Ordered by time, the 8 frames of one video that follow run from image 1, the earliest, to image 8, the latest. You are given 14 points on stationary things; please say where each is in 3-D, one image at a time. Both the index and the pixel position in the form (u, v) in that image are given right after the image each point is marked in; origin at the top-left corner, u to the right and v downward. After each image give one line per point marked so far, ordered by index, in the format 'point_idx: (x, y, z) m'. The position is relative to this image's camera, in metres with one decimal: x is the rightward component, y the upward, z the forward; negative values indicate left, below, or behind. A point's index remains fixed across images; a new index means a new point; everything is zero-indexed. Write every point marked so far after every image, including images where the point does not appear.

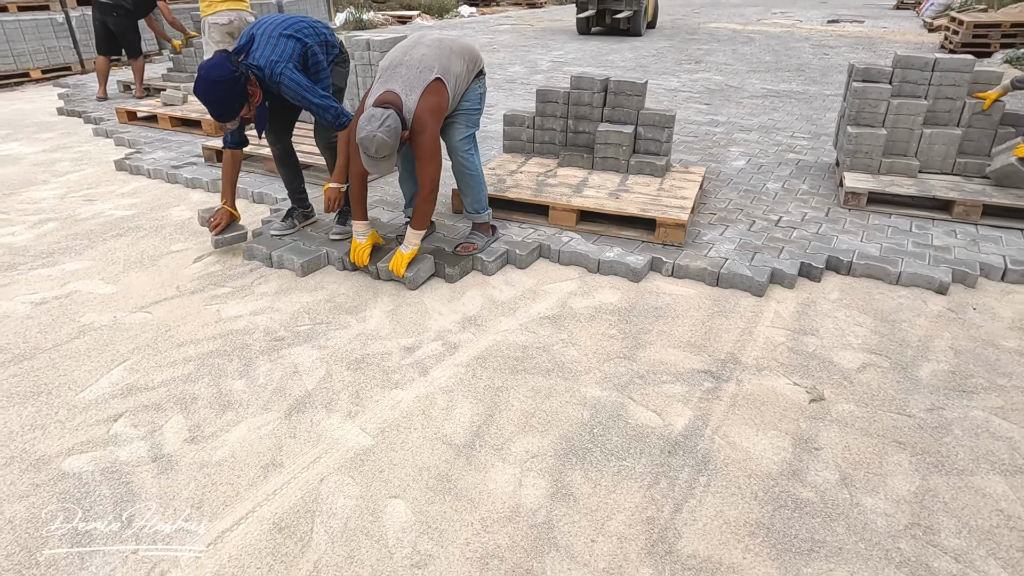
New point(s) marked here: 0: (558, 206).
0: (+0.3, +0.5, +4.0) m
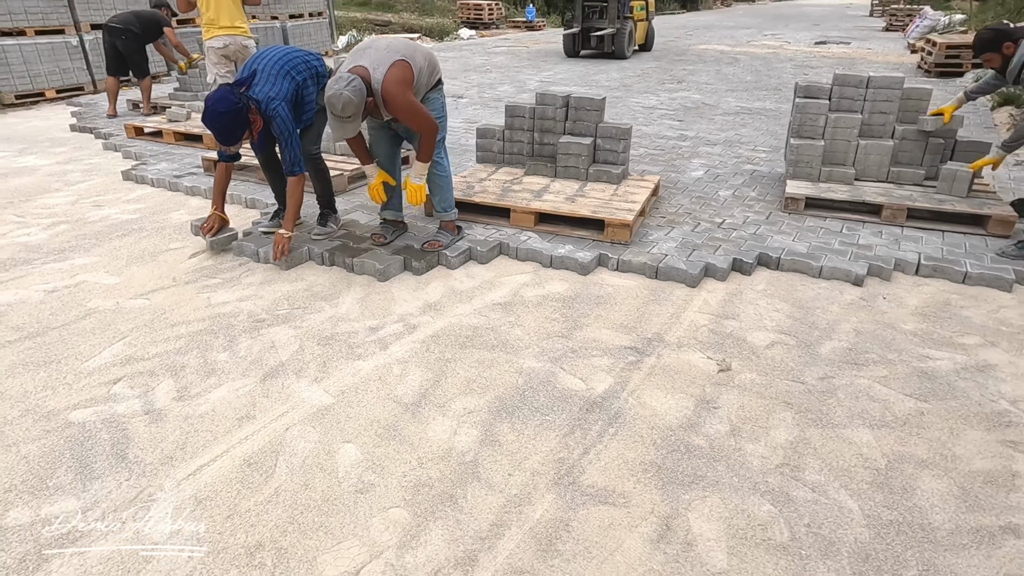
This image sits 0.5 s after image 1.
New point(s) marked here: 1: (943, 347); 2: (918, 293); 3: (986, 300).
0: (0.0, +0.5, +4.4) m
1: (+2.2, -0.3, +3.3) m
2: (+2.4, 0.0, +3.8) m
3: (+2.7, -0.1, +3.7) m
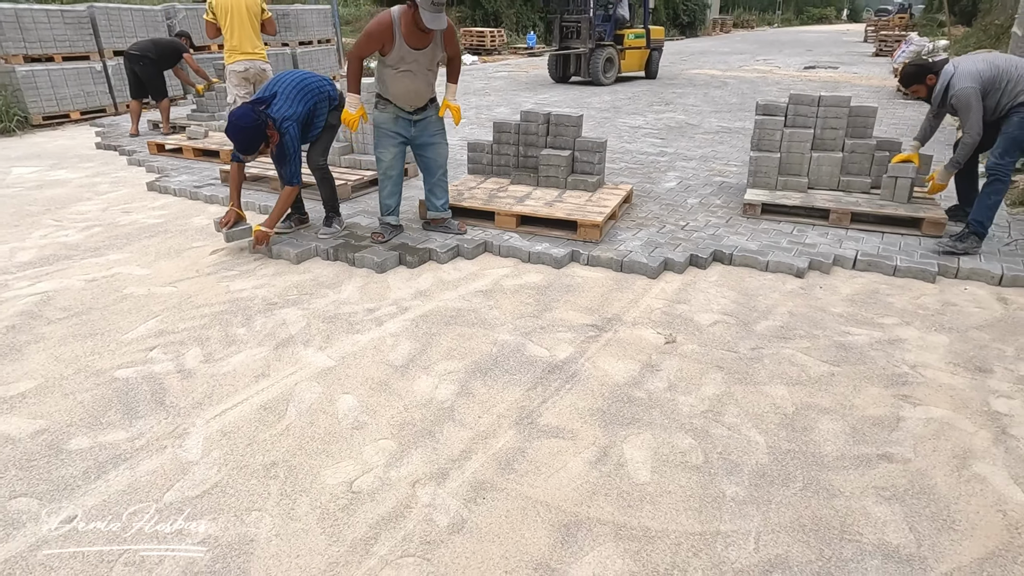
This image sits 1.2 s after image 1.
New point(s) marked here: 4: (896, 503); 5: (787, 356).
0: (-0.1, +0.6, +5.0) m
1: (+2.0, -0.2, +3.8) m
2: (+2.2, 0.0, +4.3) m
3: (+2.6, 0.0, +4.2) m
4: (+1.4, -0.8, +2.4) m
5: (+1.4, -0.4, +3.4) m
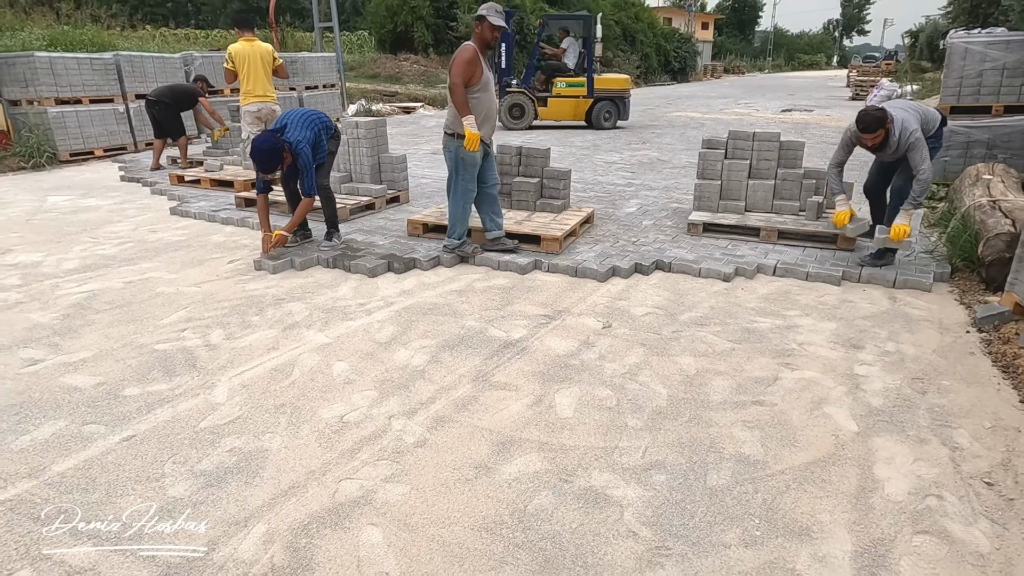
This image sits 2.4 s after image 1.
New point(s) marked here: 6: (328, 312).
0: (-0.3, +0.5, +5.8) m
1: (+1.8, -0.2, +4.6) m
2: (+2.0, 0.0, +5.1) m
3: (+2.3, 0.0, +5.0) m
4: (+1.2, -0.7, +3.2) m
5: (+1.2, -0.3, +4.2) m
6: (-1.3, -0.2, +4.5) m
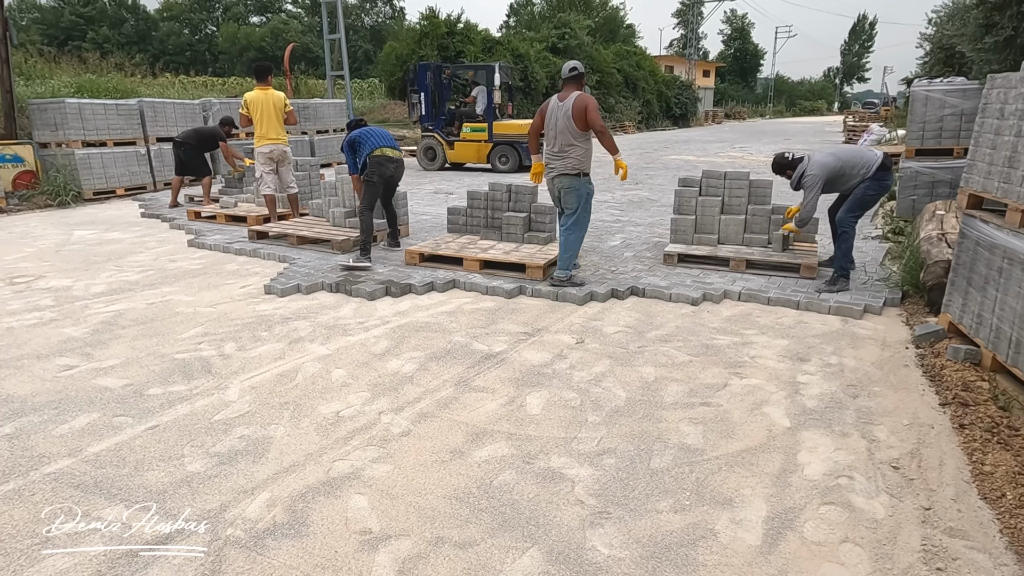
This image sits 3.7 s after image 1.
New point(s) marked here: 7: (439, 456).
0: (-0.4, +0.3, +6.3) m
1: (+1.7, -0.4, +5.0) m
2: (+1.9, -0.2, +5.6) m
3: (+2.2, -0.2, +5.5) m
4: (+1.0, -0.8, +3.6) m
5: (+1.1, -0.4, +4.7) m
6: (-1.4, -0.3, +5.0) m
7: (-0.4, -0.8, +3.3) m
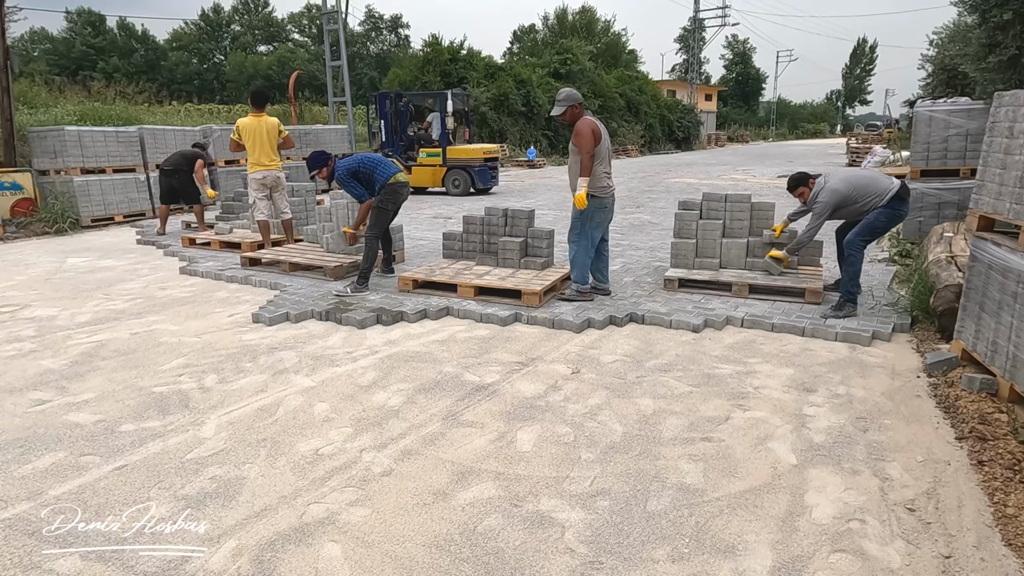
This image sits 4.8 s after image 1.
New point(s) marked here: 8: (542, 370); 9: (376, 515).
0: (-0.5, 0.0, +6.2) m
1: (+1.6, -0.6, +4.8) m
2: (+1.8, -0.4, +5.4) m
3: (+2.2, -0.4, +5.3) m
4: (+1.0, -0.9, +3.4) m
5: (+1.0, -0.6, +4.5) m
6: (-1.4, -0.5, +4.9) m
7: (-0.4, -1.0, +3.1) m
8: (+0.2, -0.6, +4.7) m
9: (-0.6, -1.0, +3.0) m
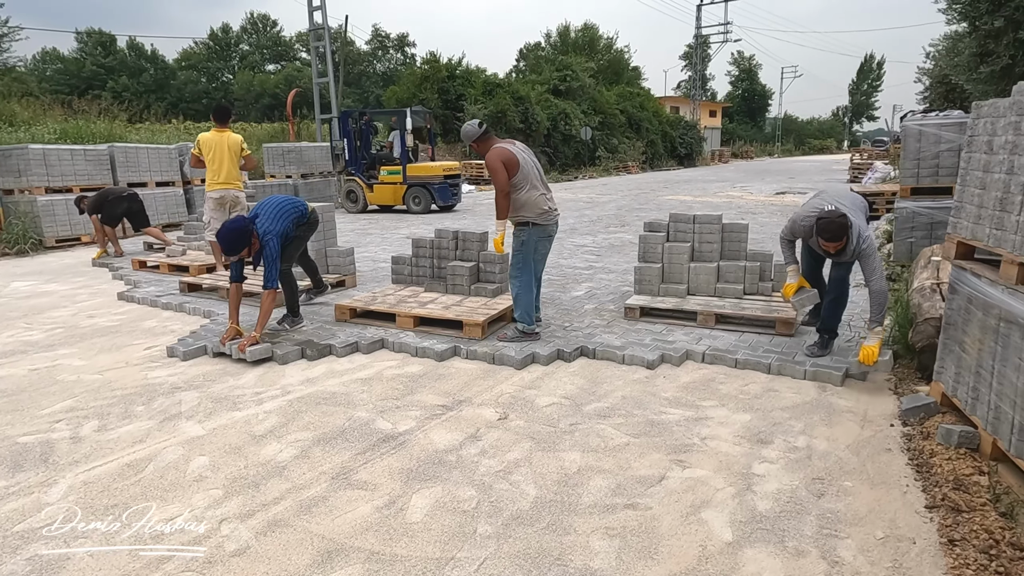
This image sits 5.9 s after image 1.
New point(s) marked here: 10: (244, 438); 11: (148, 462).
0: (-0.9, -0.2, +5.7) m
1: (+1.1, -0.8, +4.3) m
2: (+1.3, -0.6, +4.9) m
3: (+1.7, -0.6, +4.8) m
4: (+0.5, -1.1, +2.9) m
5: (+0.5, -0.9, +3.9) m
6: (-1.9, -0.8, +4.4) m
7: (-1.0, -1.2, +2.6) m
8: (-0.3, -0.8, +4.1) m
9: (-1.1, -1.2, +2.4) m
10: (-1.6, -0.9, +3.8) m
11: (-2.0, -0.9, +3.6) m
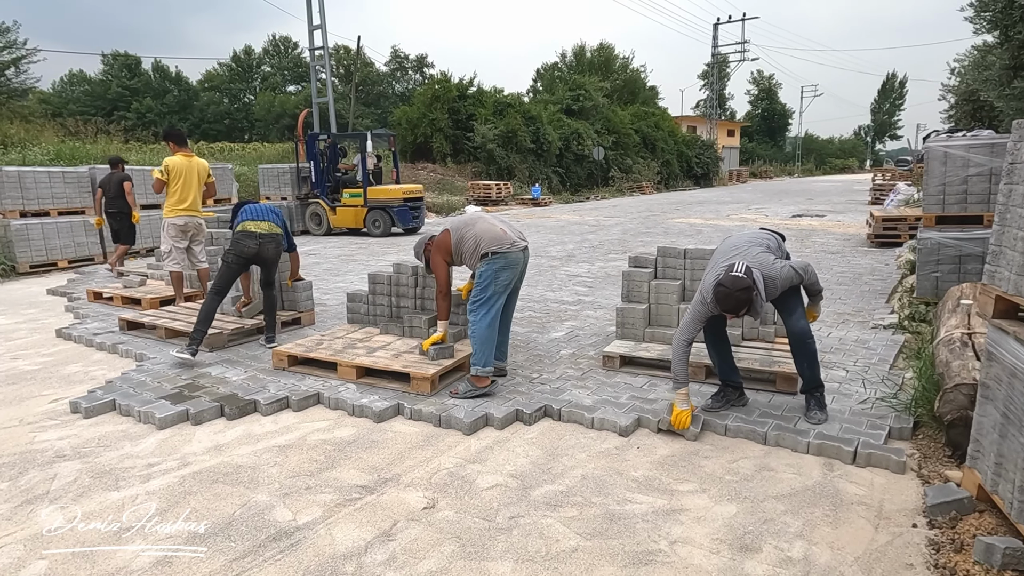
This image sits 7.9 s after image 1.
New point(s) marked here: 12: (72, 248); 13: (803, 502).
0: (-1.3, -0.6, +4.9) m
1: (+0.8, -1.1, +3.5) m
2: (+1.0, -1.0, +4.1) m
3: (+1.3, -1.0, +4.0) m
4: (+0.1, -1.4, +2.1) m
5: (+0.1, -1.2, +3.2) m
6: (-2.3, -1.1, +3.7) m
7: (-1.4, -1.4, +1.8) m
8: (-0.7, -1.1, +3.4) m
9: (-1.5, -1.4, +1.7) m
10: (-1.9, -1.2, +3.1) m
11: (-2.3, -1.2, +2.9) m
12: (-8.1, +0.7, +12.0) m
13: (+1.5, -1.1, +3.4) m
